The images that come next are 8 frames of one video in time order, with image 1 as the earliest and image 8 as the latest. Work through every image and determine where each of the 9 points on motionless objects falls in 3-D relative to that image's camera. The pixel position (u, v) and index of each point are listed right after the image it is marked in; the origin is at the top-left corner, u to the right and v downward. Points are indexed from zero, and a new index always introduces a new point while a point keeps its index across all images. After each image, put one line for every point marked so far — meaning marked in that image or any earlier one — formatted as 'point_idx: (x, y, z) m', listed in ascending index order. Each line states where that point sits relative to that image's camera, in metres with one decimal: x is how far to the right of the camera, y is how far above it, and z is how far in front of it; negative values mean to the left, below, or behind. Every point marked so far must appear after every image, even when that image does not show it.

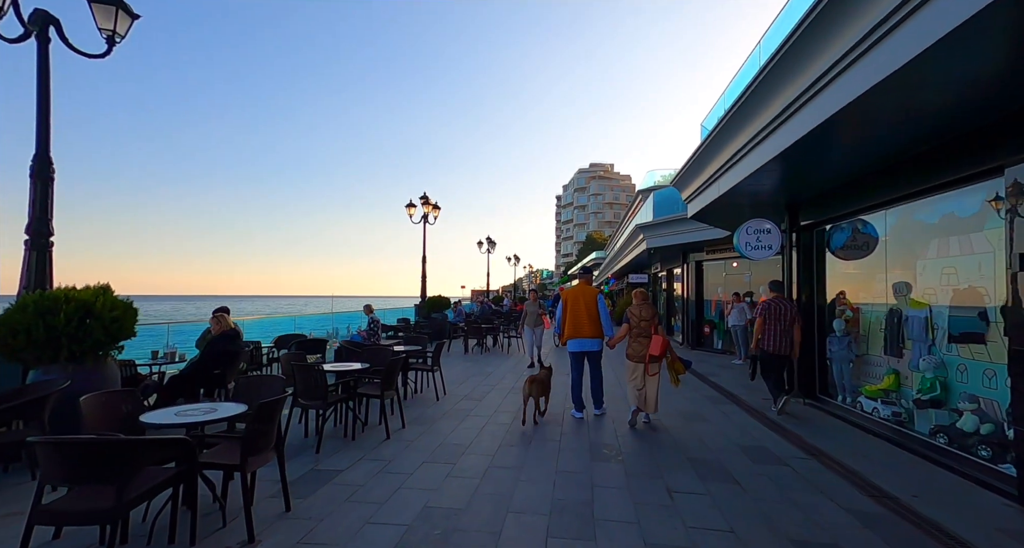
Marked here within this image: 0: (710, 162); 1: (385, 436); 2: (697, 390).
0: (+3.8, +2.2, +8.5) m
1: (-1.4, -1.8, +4.8) m
2: (+3.5, -2.2, +8.3) m
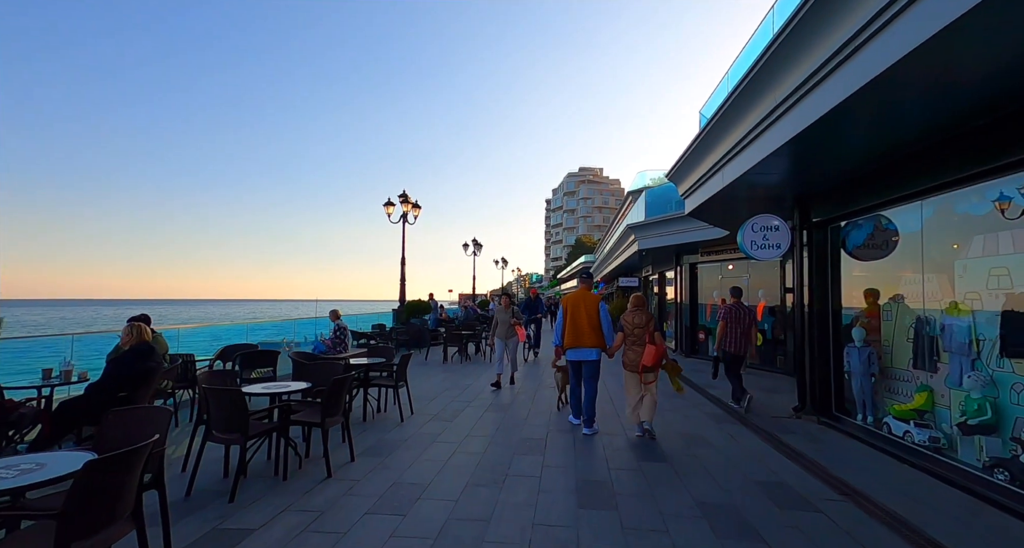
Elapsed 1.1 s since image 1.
0: (+3.5, +2.2, +7.7) m
1: (-1.7, -1.8, +3.9) m
2: (+3.1, -2.2, +7.5) m
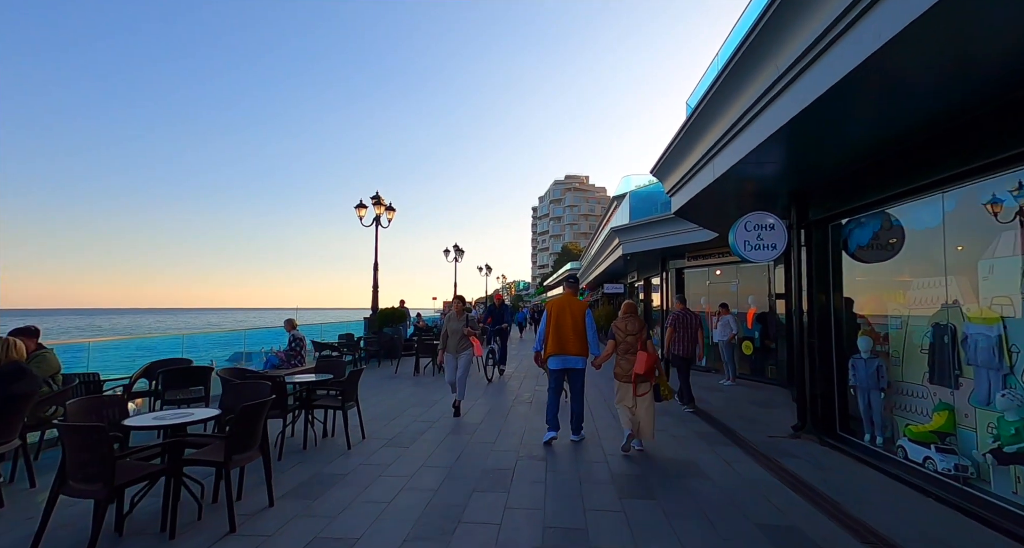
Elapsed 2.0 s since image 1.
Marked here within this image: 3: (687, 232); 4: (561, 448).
0: (+3.0, +2.1, +7.1) m
1: (-2.0, -1.8, +3.1) m
2: (+2.7, -2.3, +6.8) m
3: (+4.5, +1.1, +11.1) m
4: (+0.6, -2.1, +5.4) m
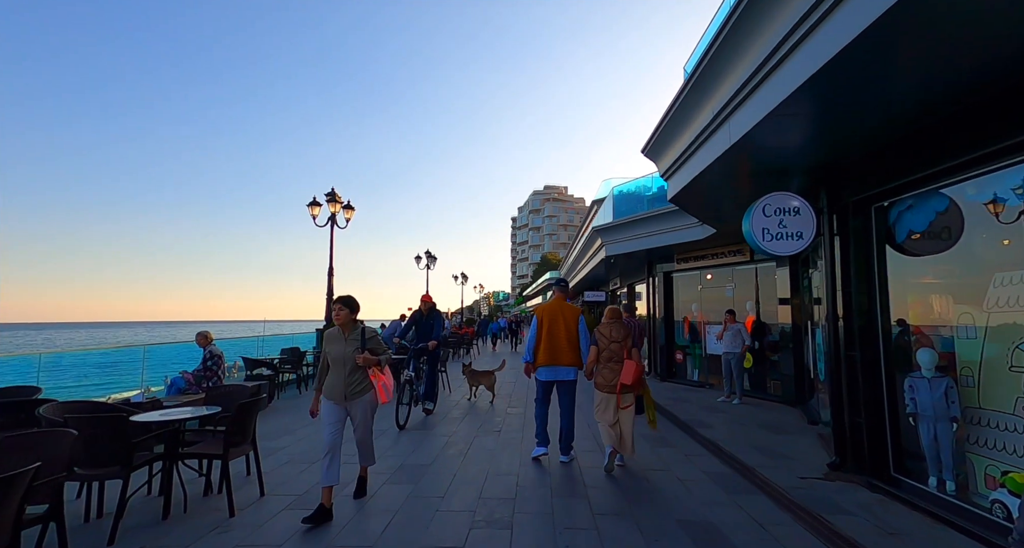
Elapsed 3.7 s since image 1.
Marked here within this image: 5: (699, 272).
0: (+2.5, +2.1, +6.0) m
1: (-2.3, -1.7, +1.6) m
2: (+2.2, -2.2, +5.5) m
3: (+3.9, +1.0, +10.0) m
4: (+0.2, -2.1, +4.1) m
5: (+4.7, 0.0, +11.2) m
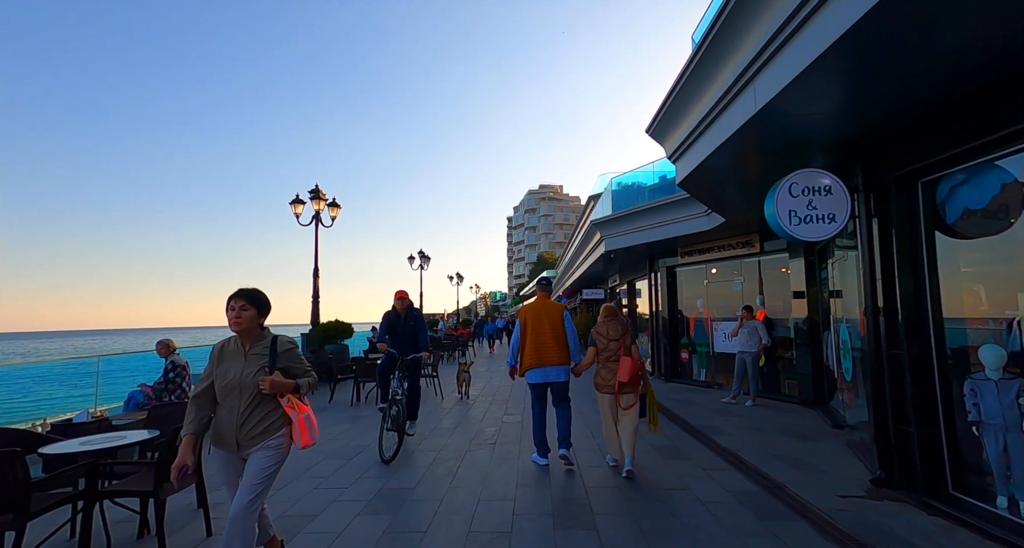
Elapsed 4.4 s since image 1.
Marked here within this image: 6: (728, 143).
0: (+2.4, +2.2, +5.4) m
1: (-2.3, -1.7, +1.0) m
2: (+2.2, -2.2, +4.9) m
3: (+3.7, +1.1, +9.4) m
4: (+0.2, -2.0, +3.4) m
5: (+4.6, +0.2, +10.6) m
6: (+2.5, +1.5, +5.0) m
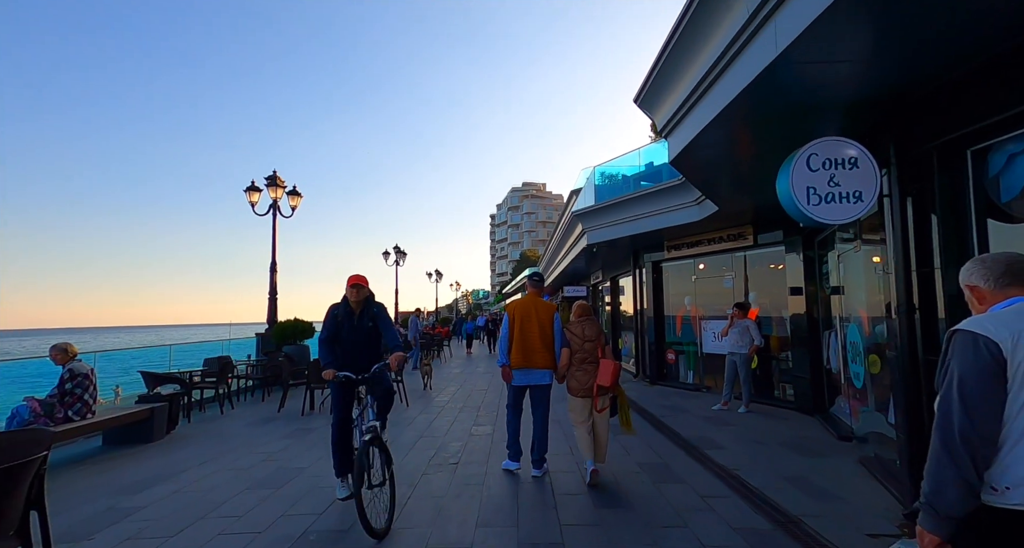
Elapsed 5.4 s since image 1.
0: (+2.0, +2.3, +4.6) m
1: (-2.5, -1.6, +0.1) m
2: (+1.8, -2.1, +4.2) m
3: (+3.2, +1.2, +8.7) m
4: (-0.1, -1.9, +2.6) m
5: (+4.1, +0.3, +10.0) m
6: (+2.1, +1.6, +4.3) m
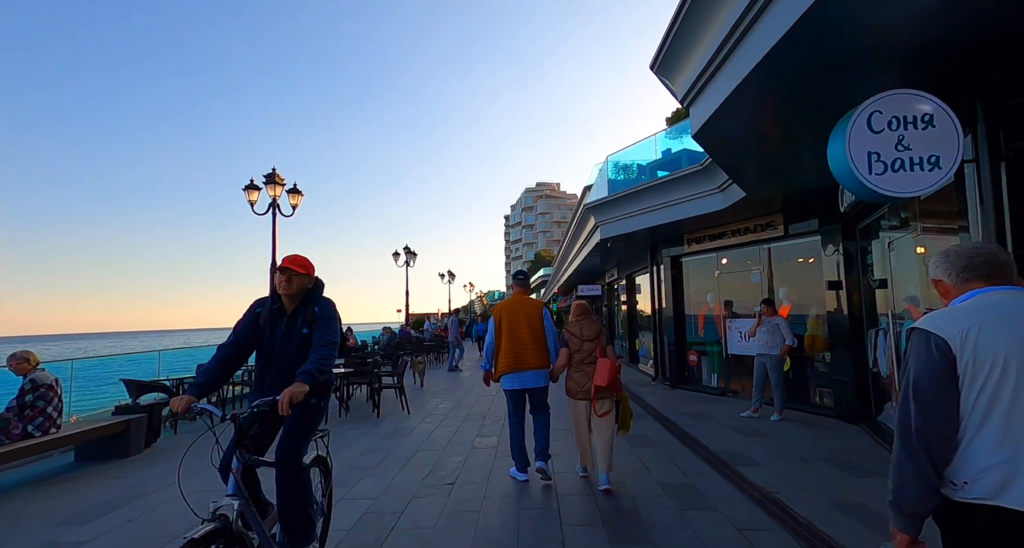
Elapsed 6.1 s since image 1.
0: (+2.0, +2.4, +4.0) m
1: (-2.6, -1.6, -0.4) m
2: (+1.8, -2.0, +3.5) m
3: (+3.4, +1.3, +8.0) m
4: (-0.2, -1.9, +2.0) m
5: (+4.2, +0.4, +9.2) m
6: (+2.1, +1.6, +3.6) m
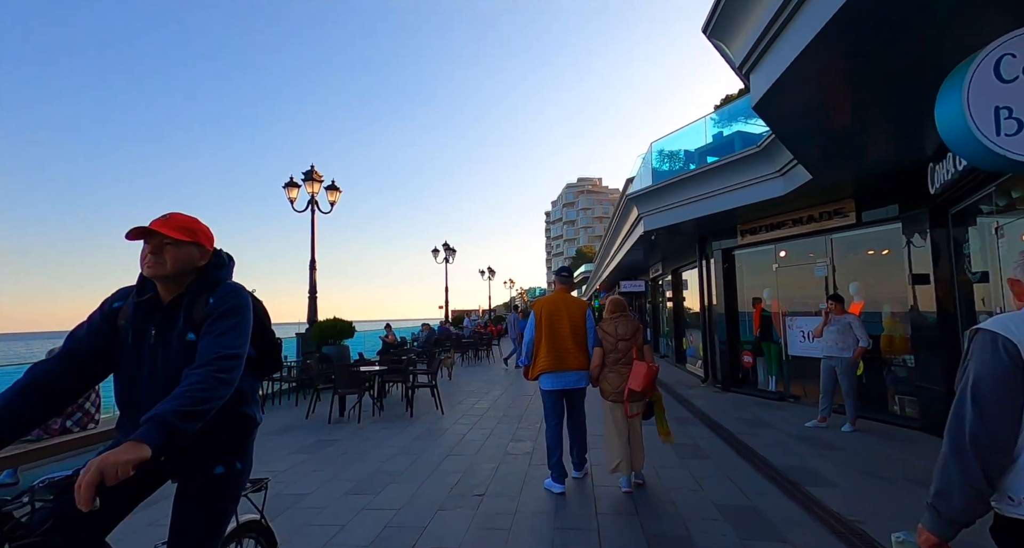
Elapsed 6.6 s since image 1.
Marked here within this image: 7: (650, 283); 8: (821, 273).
0: (+2.2, +2.5, +3.4) m
1: (-2.8, -1.6, -0.5) m
2: (+2.1, -1.9, +3.0) m
3: (+4.0, +1.4, +7.3) m
4: (-0.1, -1.8, +1.7) m
5: (+5.0, +0.5, +8.4) m
6: (+2.3, +1.7, +3.0) m
7: (+5.4, -0.4, +17.5) m
8: (+5.3, 0.0, +7.6) m
